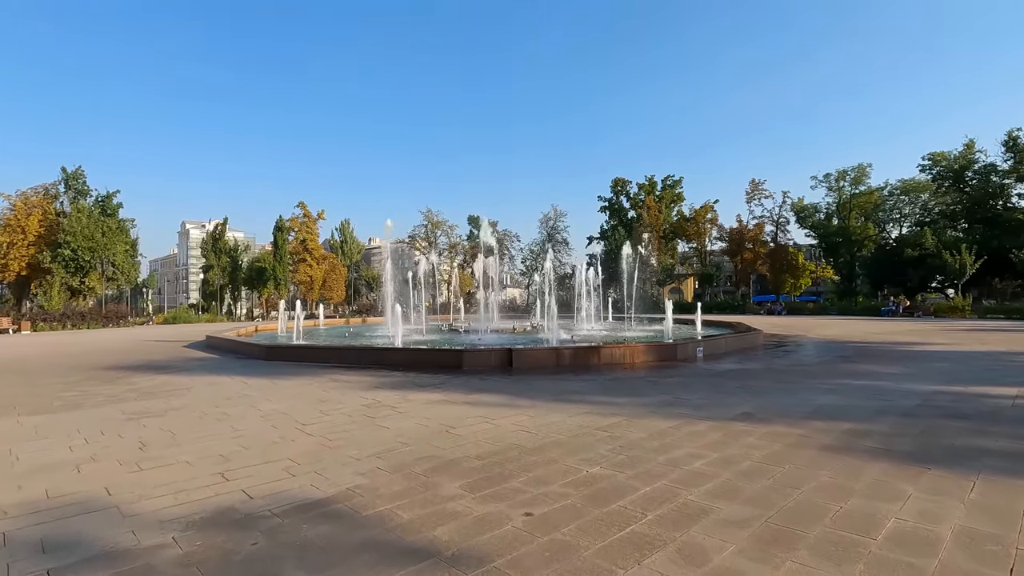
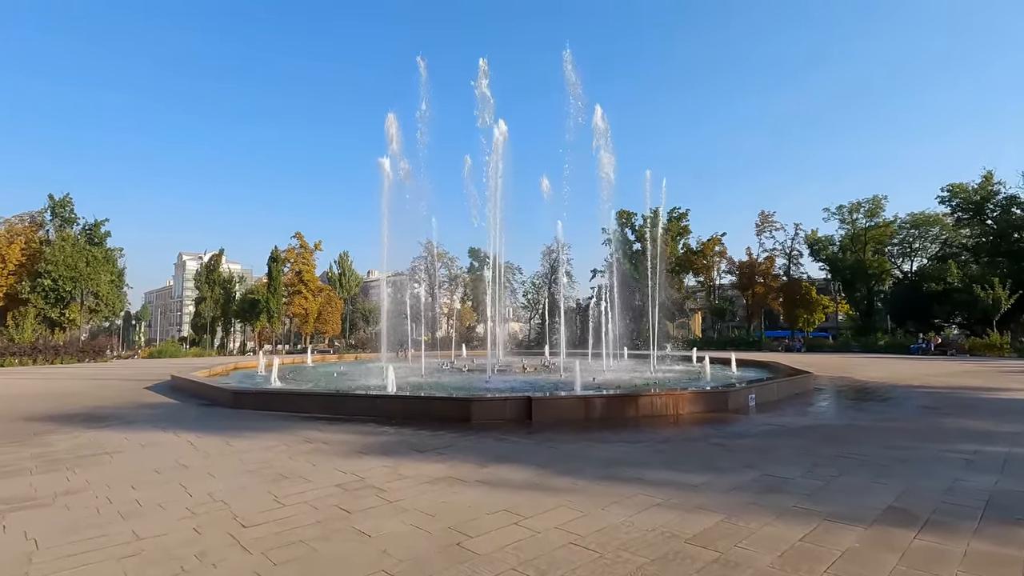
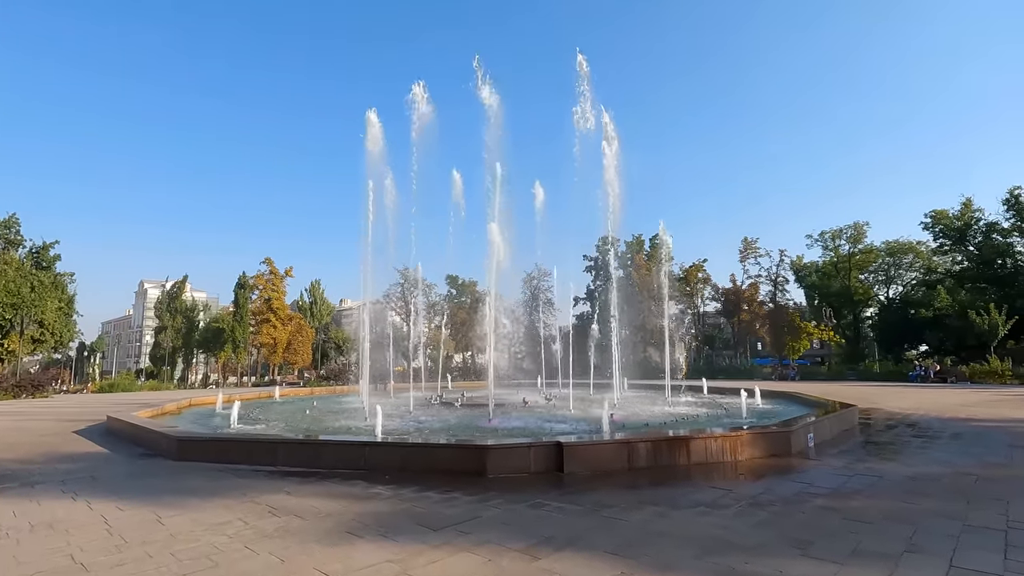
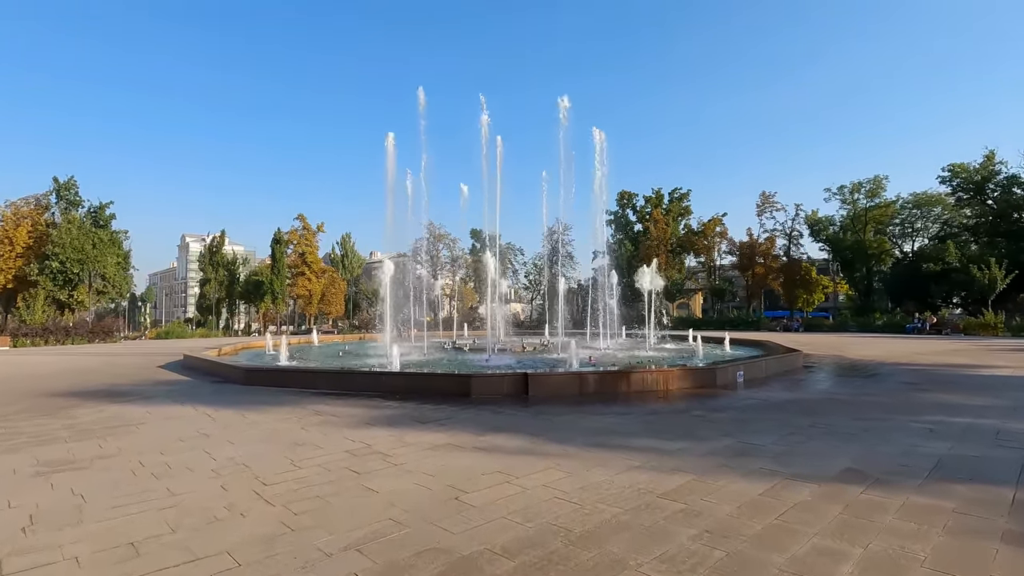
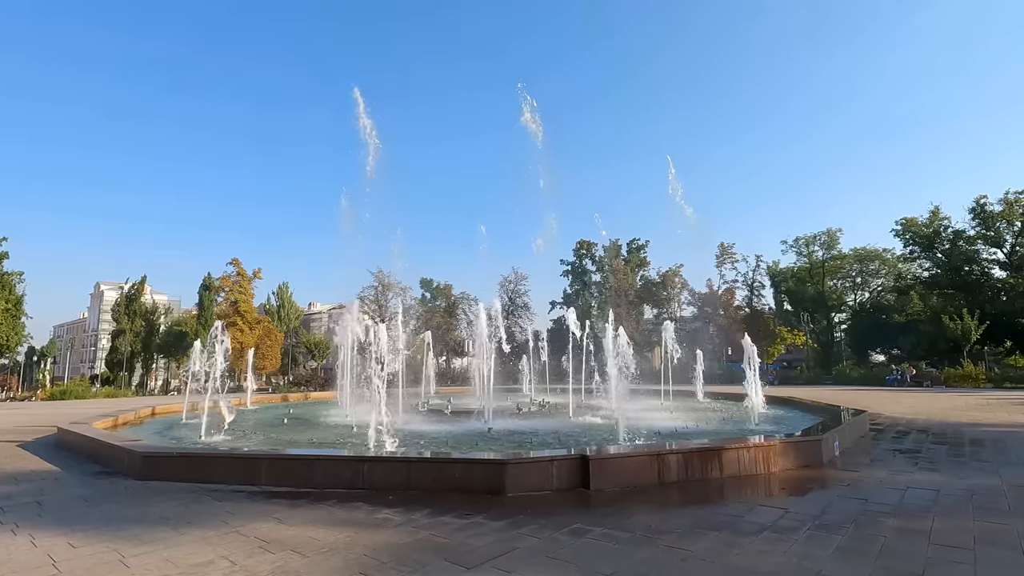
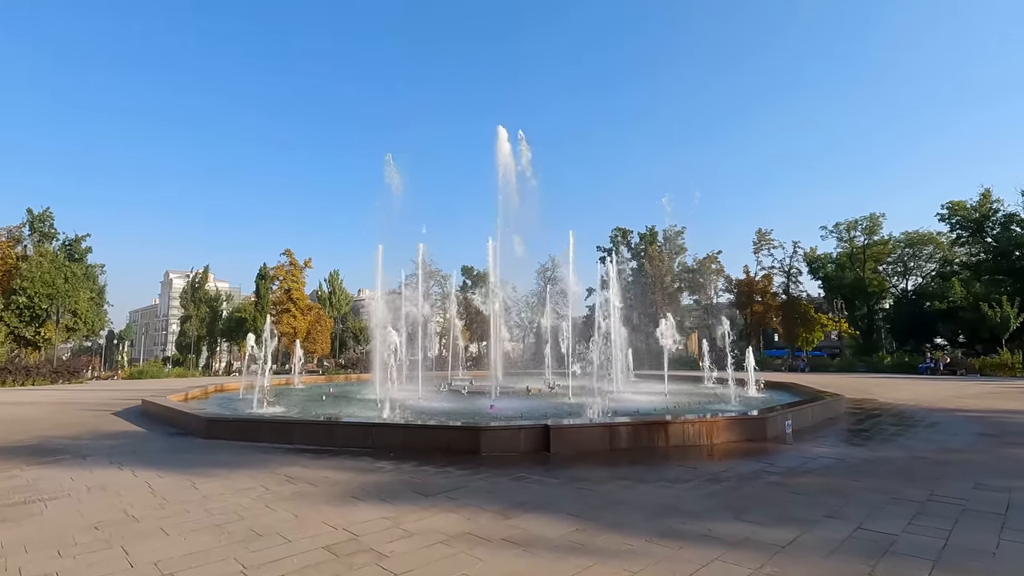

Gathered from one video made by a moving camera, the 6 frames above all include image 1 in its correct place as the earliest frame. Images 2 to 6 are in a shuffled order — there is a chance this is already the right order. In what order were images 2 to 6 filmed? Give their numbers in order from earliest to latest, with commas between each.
4, 2, 6, 3, 5
